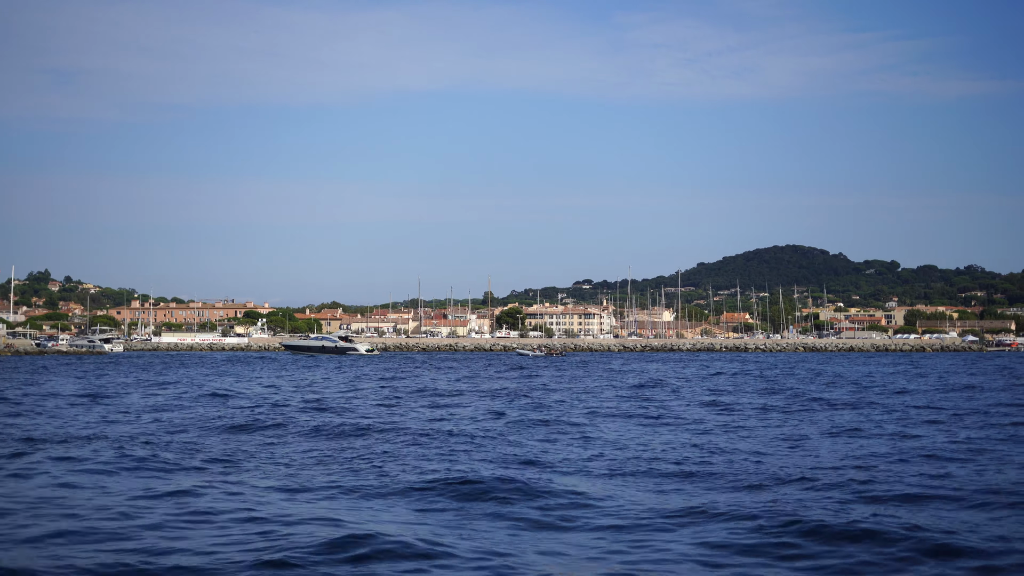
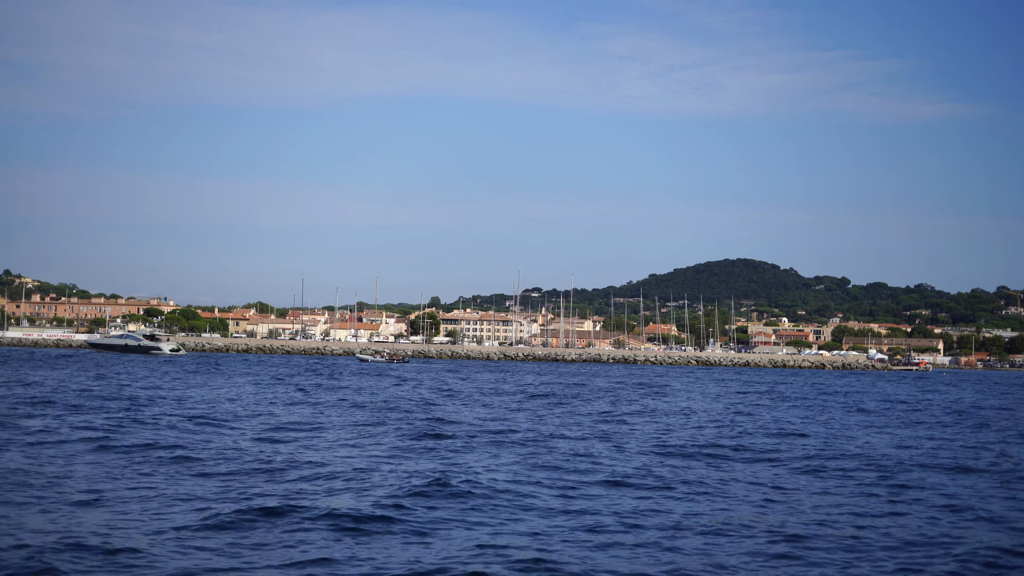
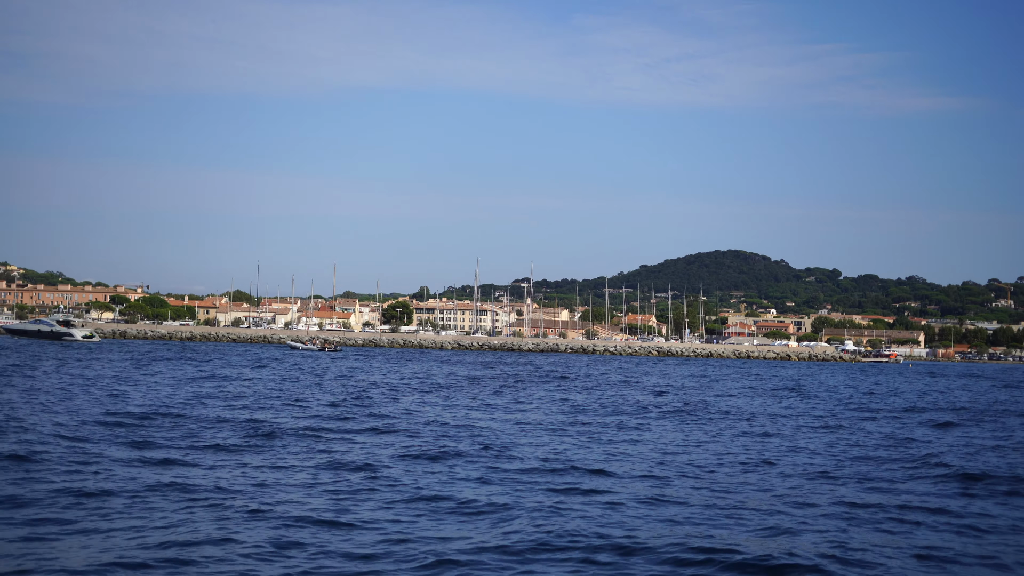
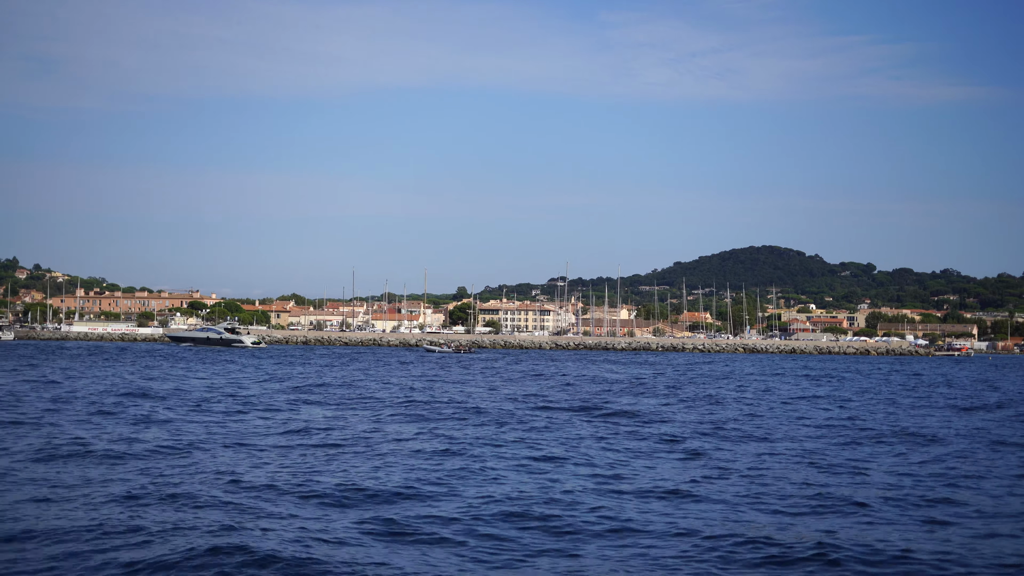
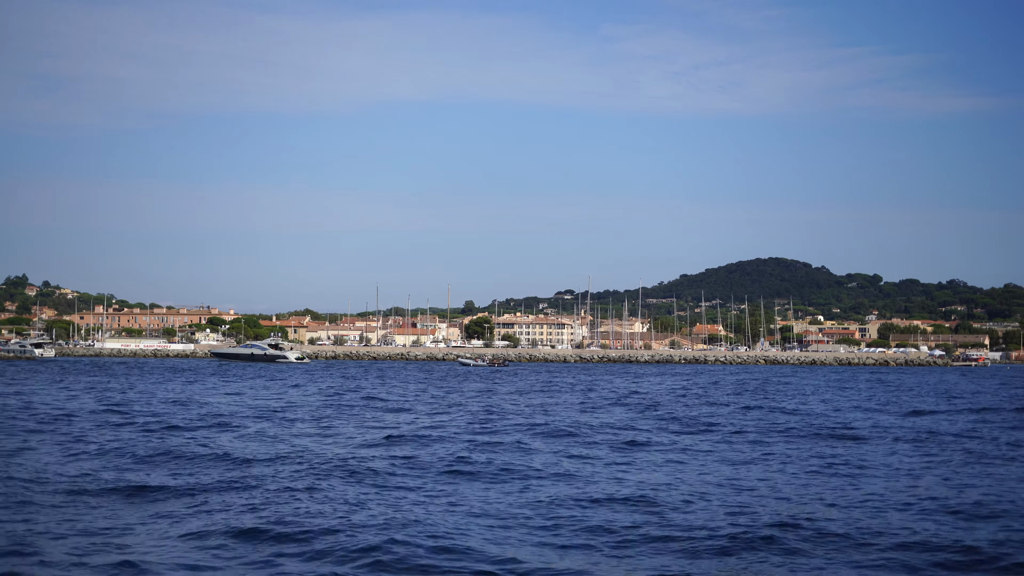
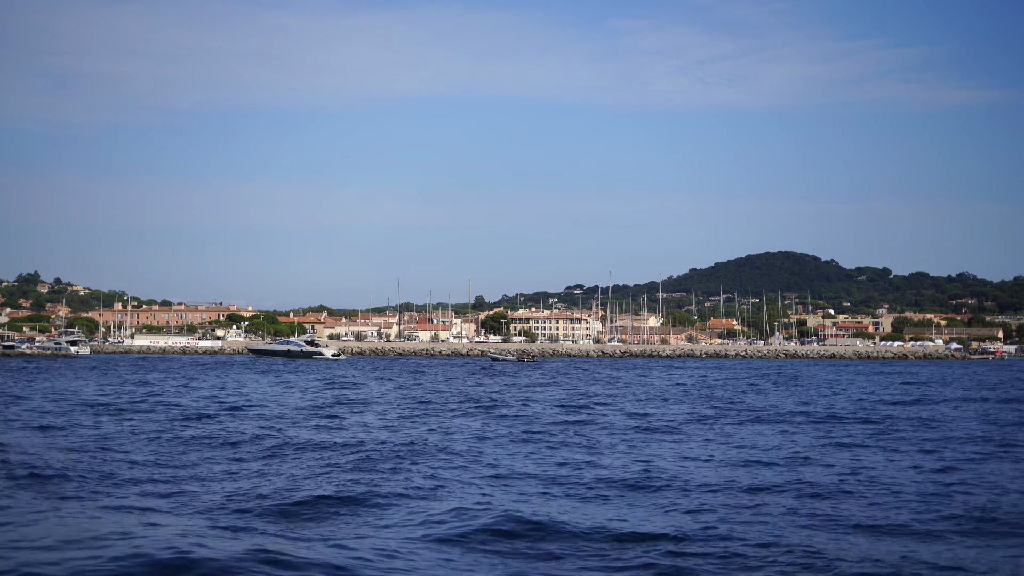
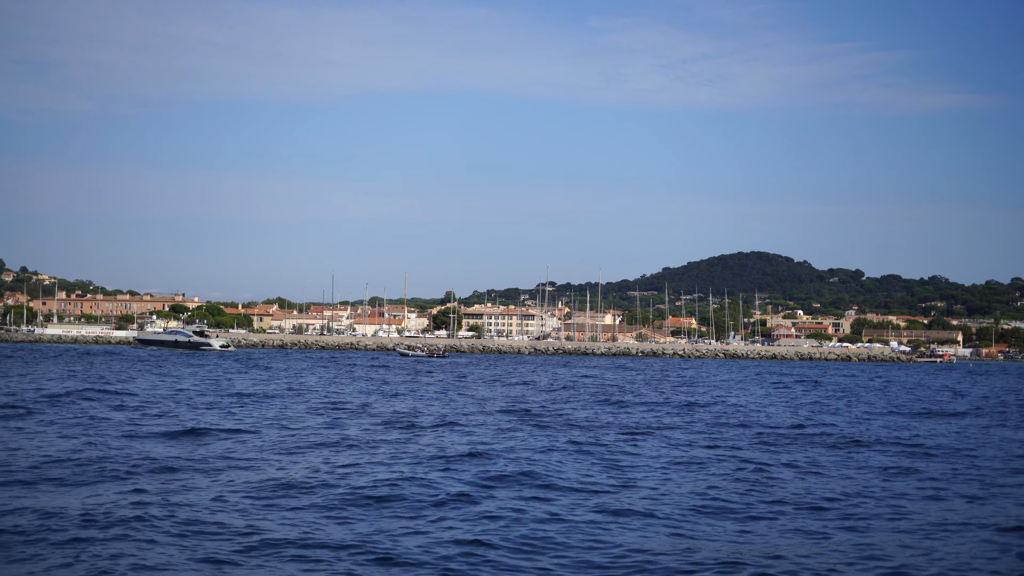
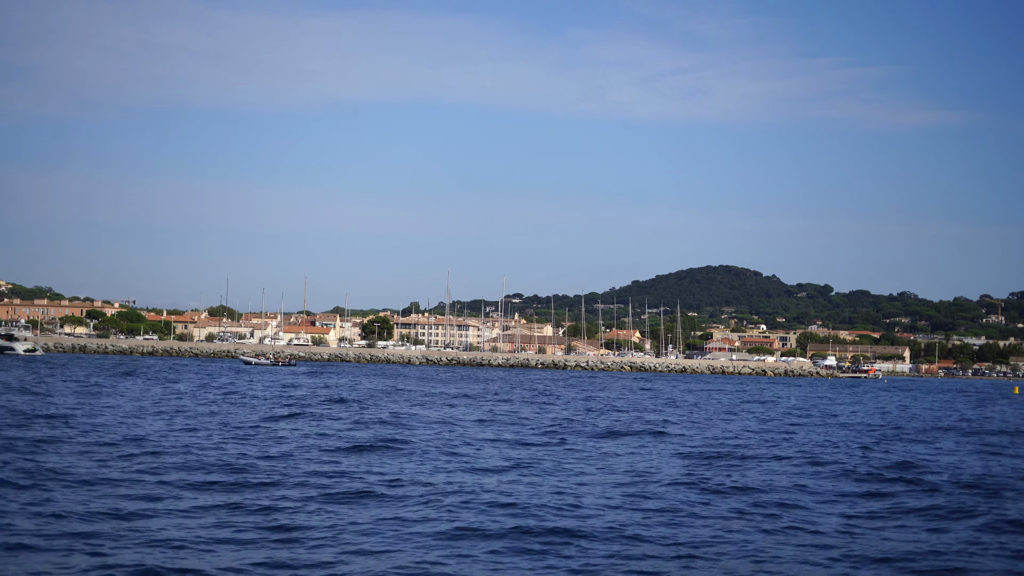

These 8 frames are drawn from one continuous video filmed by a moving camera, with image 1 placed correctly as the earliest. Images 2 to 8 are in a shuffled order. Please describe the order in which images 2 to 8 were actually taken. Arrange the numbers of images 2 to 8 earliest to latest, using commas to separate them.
6, 5, 4, 7, 2, 3, 8
